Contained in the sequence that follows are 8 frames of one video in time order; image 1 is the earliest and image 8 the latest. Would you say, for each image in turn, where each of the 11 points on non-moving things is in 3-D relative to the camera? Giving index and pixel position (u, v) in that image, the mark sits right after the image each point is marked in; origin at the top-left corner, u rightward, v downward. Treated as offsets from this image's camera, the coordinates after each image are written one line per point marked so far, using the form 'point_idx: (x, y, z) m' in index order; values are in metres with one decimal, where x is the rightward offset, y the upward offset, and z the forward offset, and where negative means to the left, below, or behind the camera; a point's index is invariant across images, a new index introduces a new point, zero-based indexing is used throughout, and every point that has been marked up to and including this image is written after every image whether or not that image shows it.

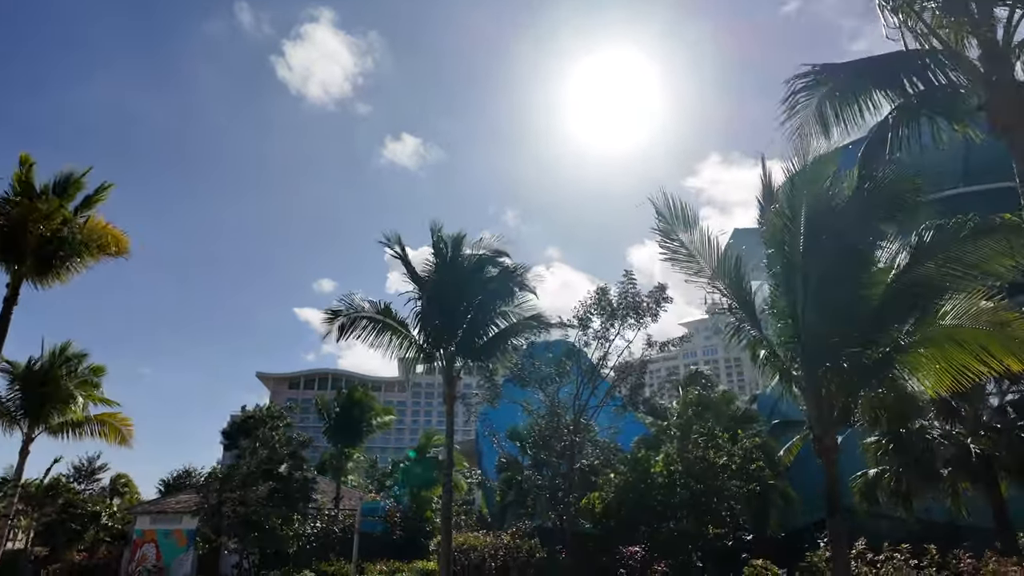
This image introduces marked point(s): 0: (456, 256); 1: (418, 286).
0: (-1.3, +0.9, +17.9) m
1: (-2.3, +0.2, +18.0) m
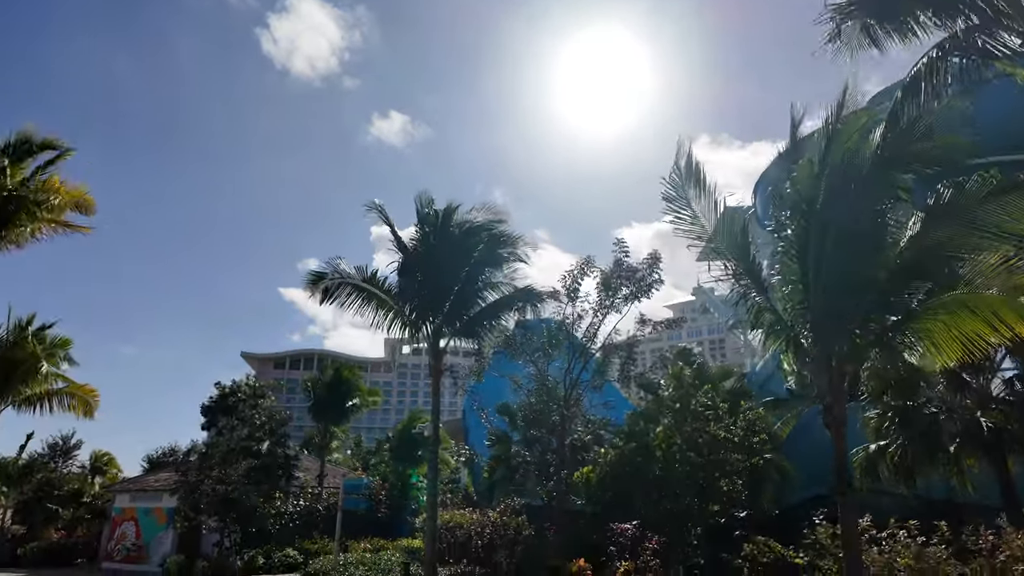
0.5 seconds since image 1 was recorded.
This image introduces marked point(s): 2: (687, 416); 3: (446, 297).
0: (-1.6, +1.6, +17.2) m
1: (-2.5, +0.9, +17.3) m
2: (+3.0, -2.2, +12.4) m
3: (-1.6, -0.2, +17.1) m
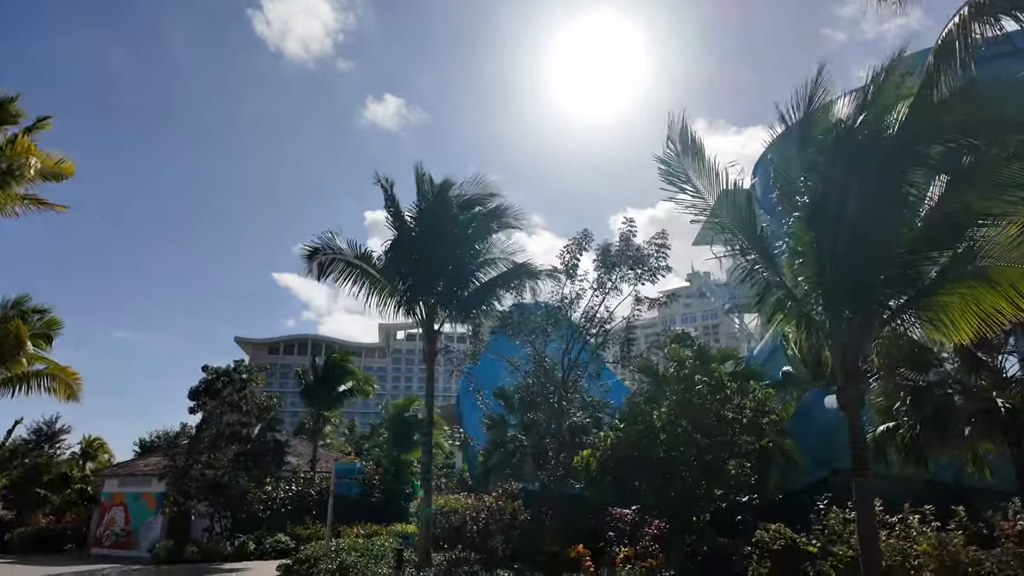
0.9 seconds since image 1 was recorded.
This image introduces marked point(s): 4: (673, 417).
0: (-1.7, +2.1, +16.6) m
1: (-2.6, +1.4, +16.7) m
2: (+3.0, -1.8, +12.0) m
3: (-1.6, +0.3, +16.6) m
4: (+2.6, -2.1, +11.9) m
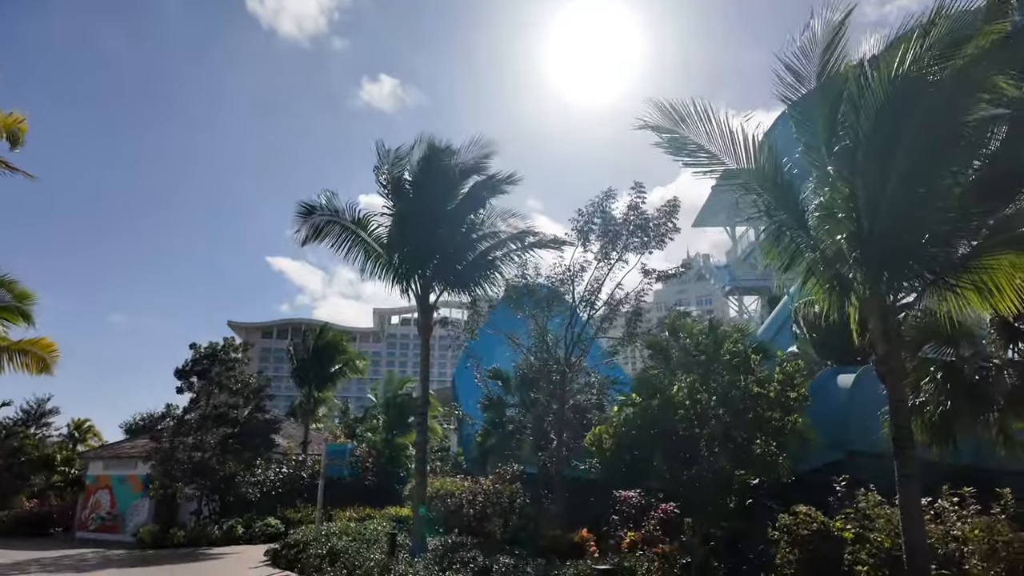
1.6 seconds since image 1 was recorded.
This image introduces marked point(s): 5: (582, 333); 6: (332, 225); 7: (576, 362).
0: (-1.7, +2.7, +15.7) m
1: (-2.6, +2.0, +15.8) m
2: (+3.0, -1.3, +11.2) m
3: (-1.6, +0.9, +15.7) m
4: (+2.7, -1.6, +11.1) m
5: (+1.6, -1.0, +16.1) m
6: (-4.0, +1.2, +15.7) m
7: (+1.4, -1.7, +16.1) m
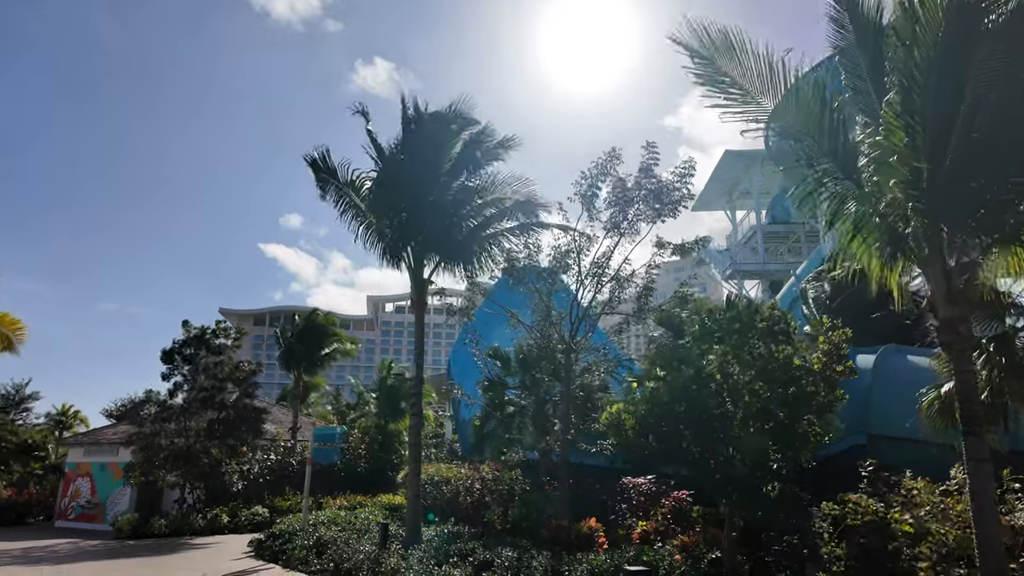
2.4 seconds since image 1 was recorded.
0: (-1.6, +3.2, +14.6) m
1: (-2.6, +2.5, +14.7) m
2: (+3.0, -0.8, +10.2) m
3: (-1.6, +1.5, +14.6) m
4: (+2.7, -1.2, +10.1) m
5: (+1.6, -0.5, +15.1) m
6: (-4.0, +1.8, +14.6) m
7: (+1.5, -1.1, +15.1) m
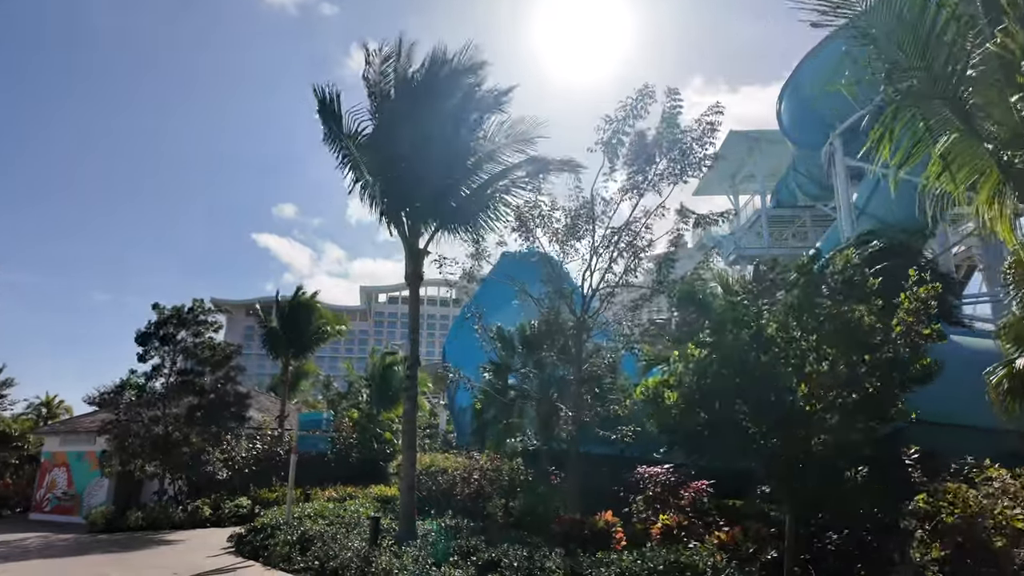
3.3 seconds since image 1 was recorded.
0: (-1.6, +3.8, +13.2) m
1: (-2.5, +3.1, +13.3) m
2: (+3.2, -0.4, +8.9) m
3: (-1.5, +2.0, +13.2) m
4: (+2.8, -0.7, +8.8) m
5: (+1.6, +0.1, +13.8) m
6: (-3.9, +2.3, +13.2) m
7: (+1.5, -0.6, +13.8) m
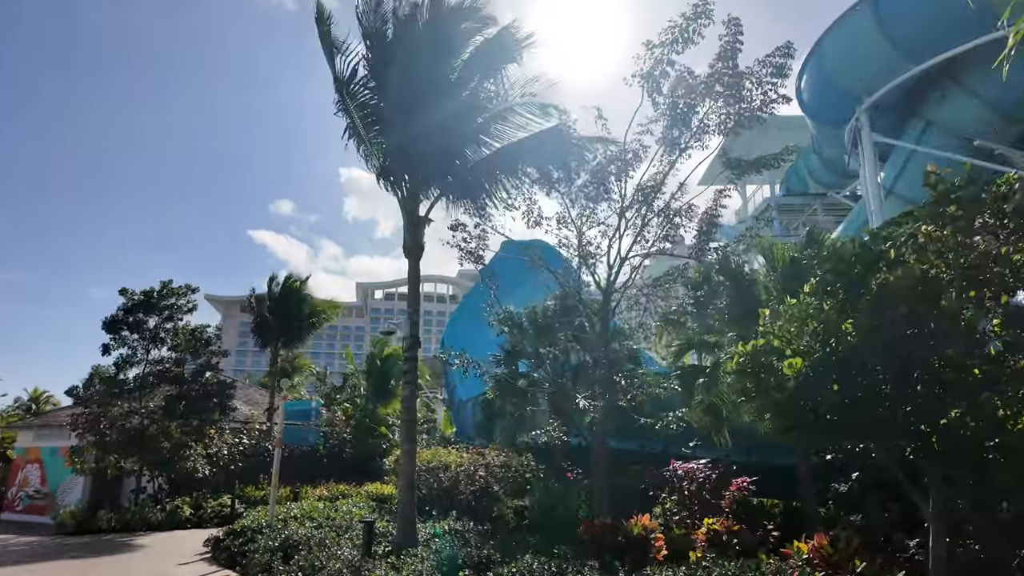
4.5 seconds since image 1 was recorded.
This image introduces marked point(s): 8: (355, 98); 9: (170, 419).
0: (-1.3, +4.2, +11.6) m
1: (-2.3, +3.6, +11.7) m
2: (+3.4, +0.1, +7.3) m
3: (-1.3, +2.5, +11.6) m
4: (+3.1, -0.2, +7.2) m
5: (+1.9, +0.5, +12.2) m
6: (-3.7, +2.8, +11.5) m
7: (+1.8, -0.1, +12.2) m
8: (-2.5, +3.0, +11.6) m
9: (-9.2, -3.6, +19.6) m
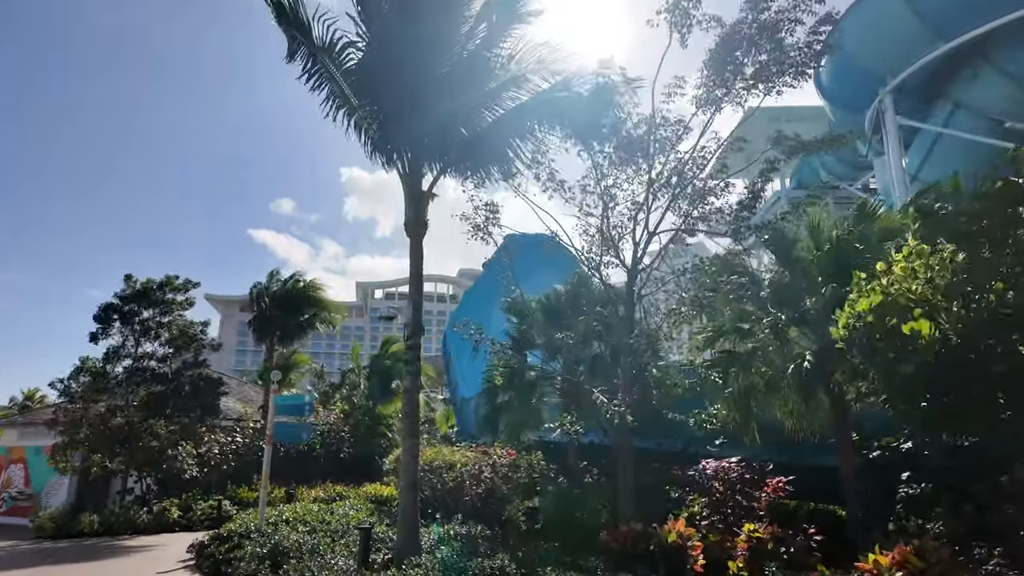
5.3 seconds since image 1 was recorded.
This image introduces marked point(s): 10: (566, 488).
0: (-1.1, +4.5, +10.5) m
1: (-2.1, +3.8, +10.7) m
2: (+3.6, +0.4, +6.2) m
3: (-1.1, +2.7, +10.6) m
4: (+3.3, 0.0, +6.2) m
5: (+2.0, +0.8, +11.2) m
6: (-3.5, +3.1, +10.5) m
7: (+1.9, +0.2, +11.2) m
8: (-2.4, +3.3, +10.5) m
9: (-9.1, -3.3, +18.5) m
10: (+0.8, -3.0, +10.9) m
